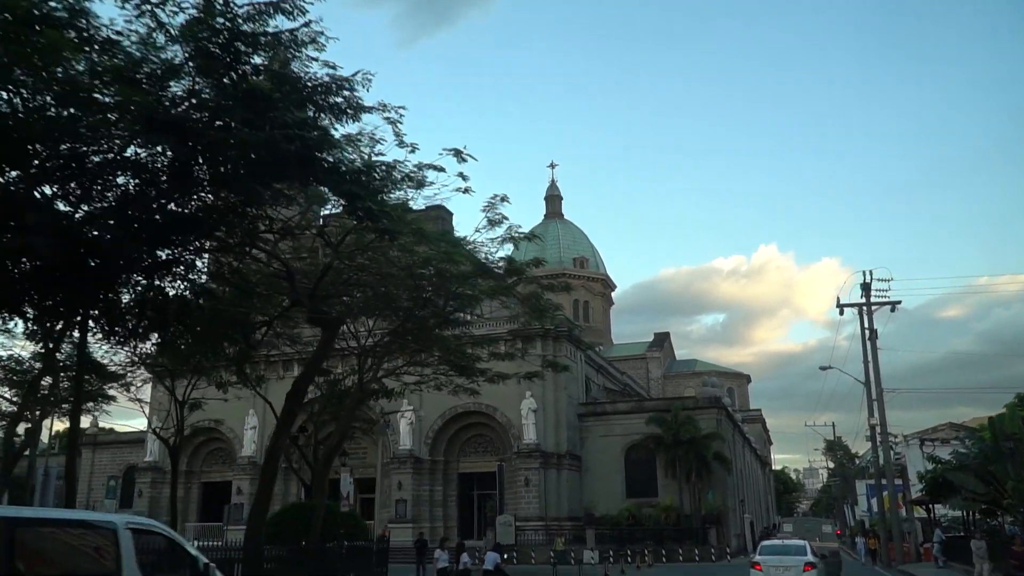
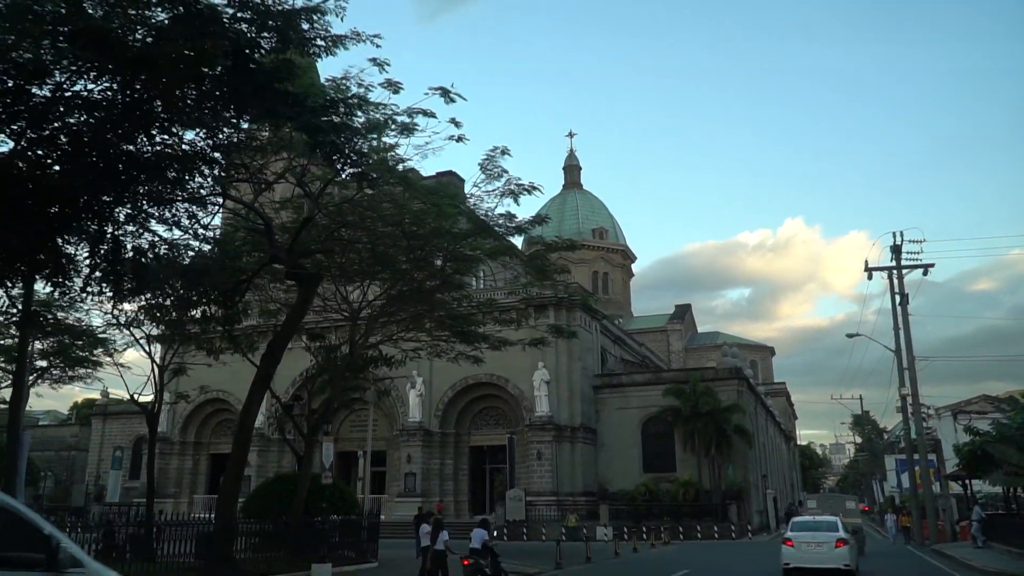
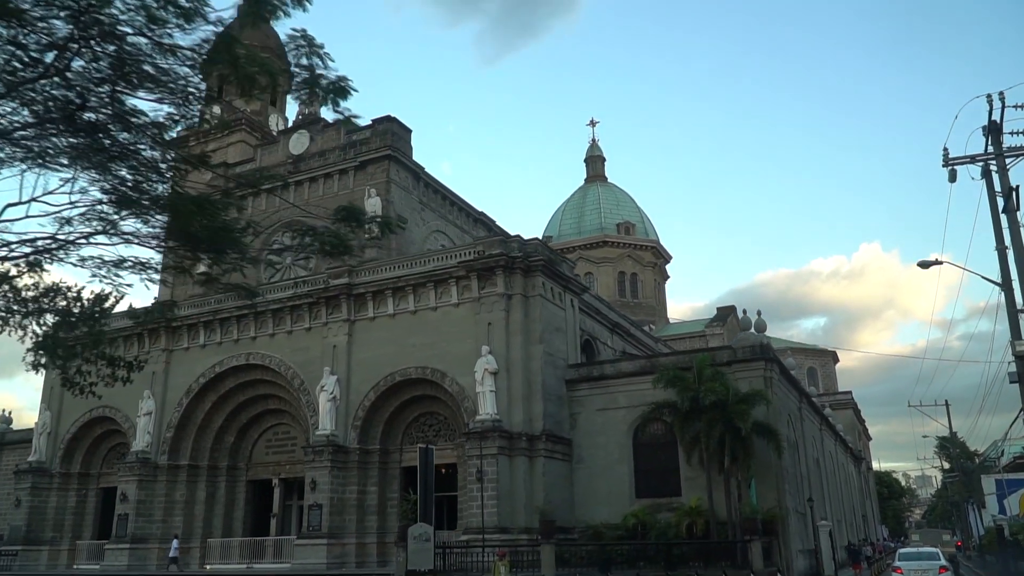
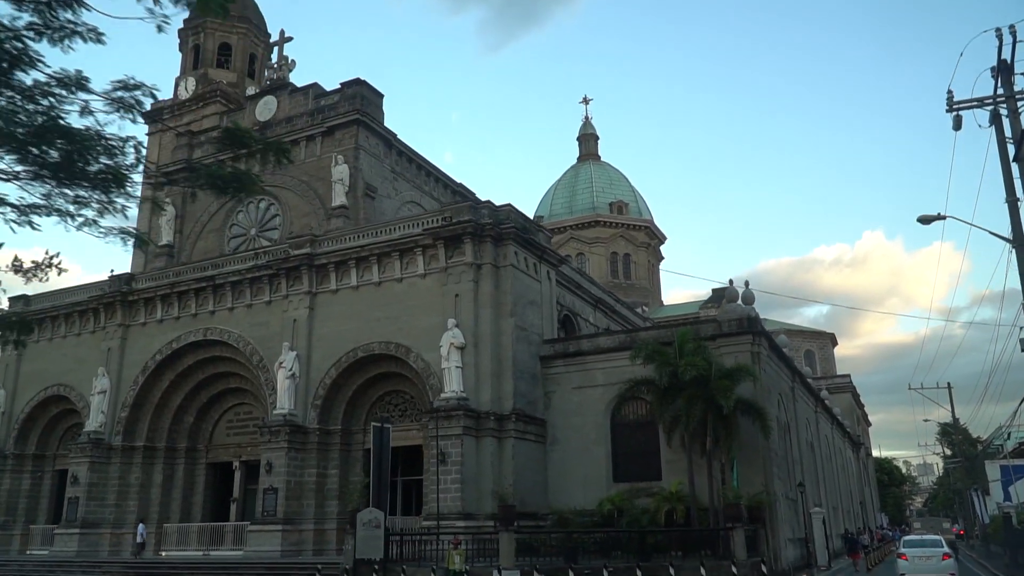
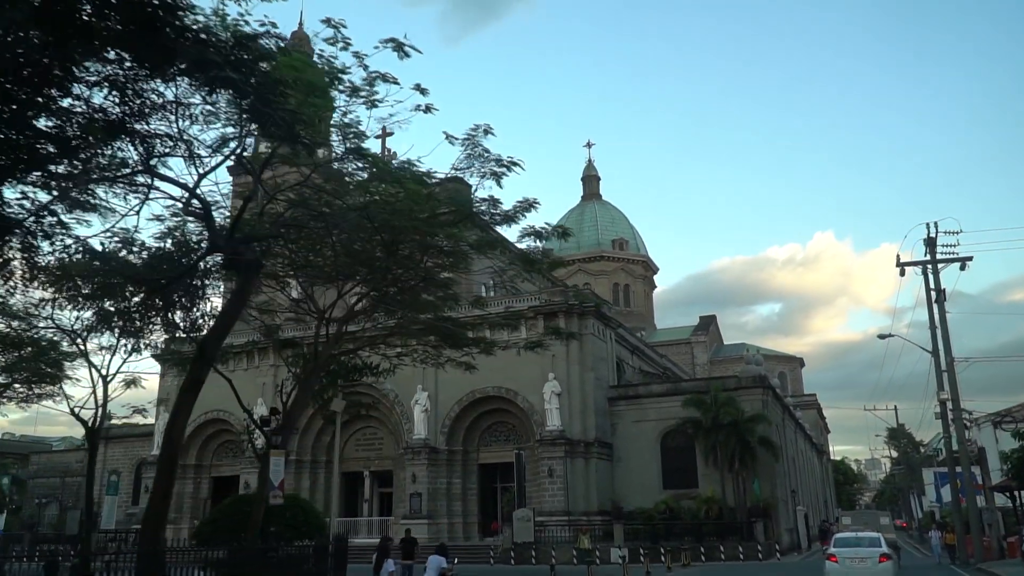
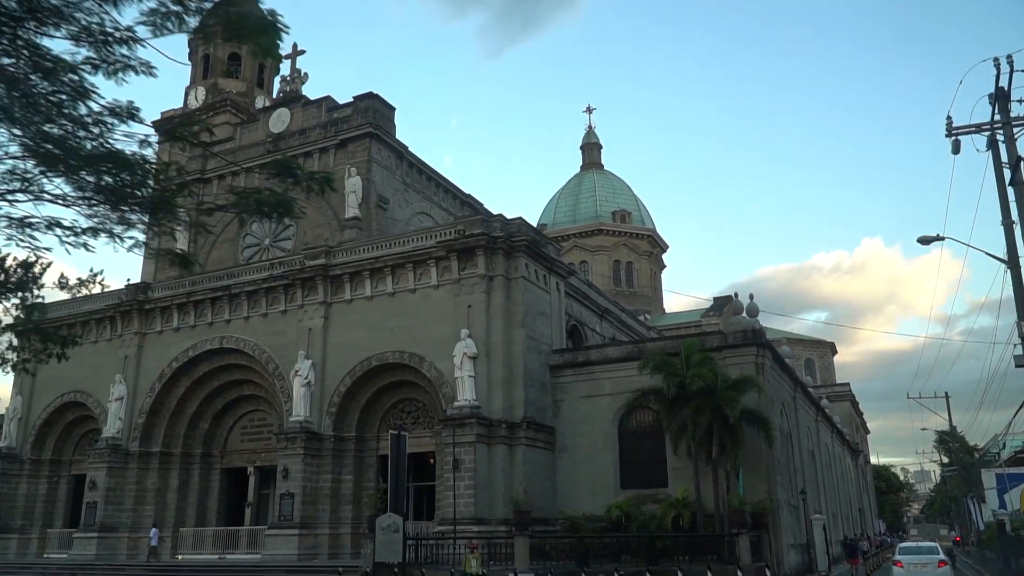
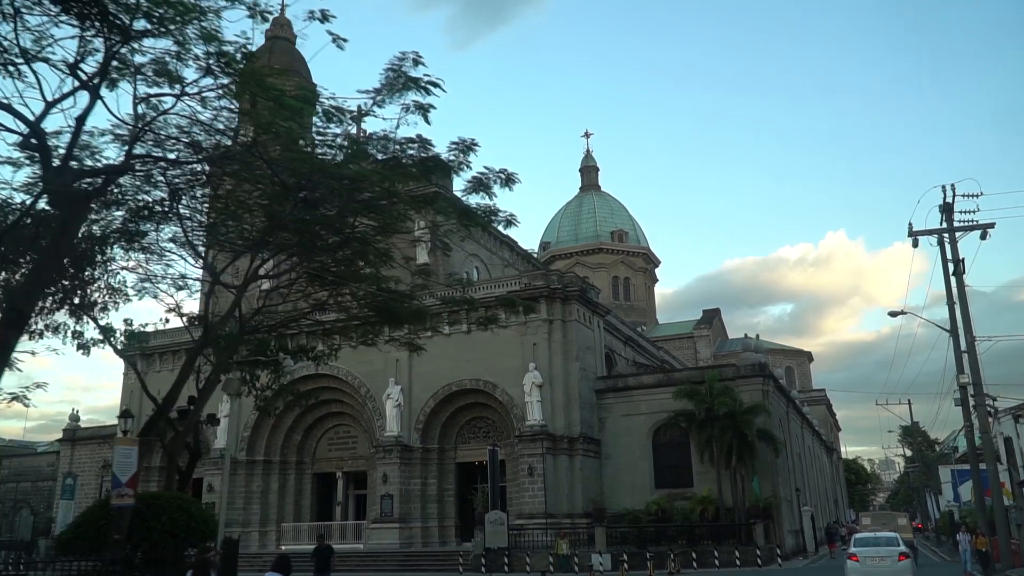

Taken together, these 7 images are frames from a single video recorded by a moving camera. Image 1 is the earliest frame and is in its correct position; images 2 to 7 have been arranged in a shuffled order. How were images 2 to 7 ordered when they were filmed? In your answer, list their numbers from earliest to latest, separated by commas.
2, 5, 7, 3, 6, 4
